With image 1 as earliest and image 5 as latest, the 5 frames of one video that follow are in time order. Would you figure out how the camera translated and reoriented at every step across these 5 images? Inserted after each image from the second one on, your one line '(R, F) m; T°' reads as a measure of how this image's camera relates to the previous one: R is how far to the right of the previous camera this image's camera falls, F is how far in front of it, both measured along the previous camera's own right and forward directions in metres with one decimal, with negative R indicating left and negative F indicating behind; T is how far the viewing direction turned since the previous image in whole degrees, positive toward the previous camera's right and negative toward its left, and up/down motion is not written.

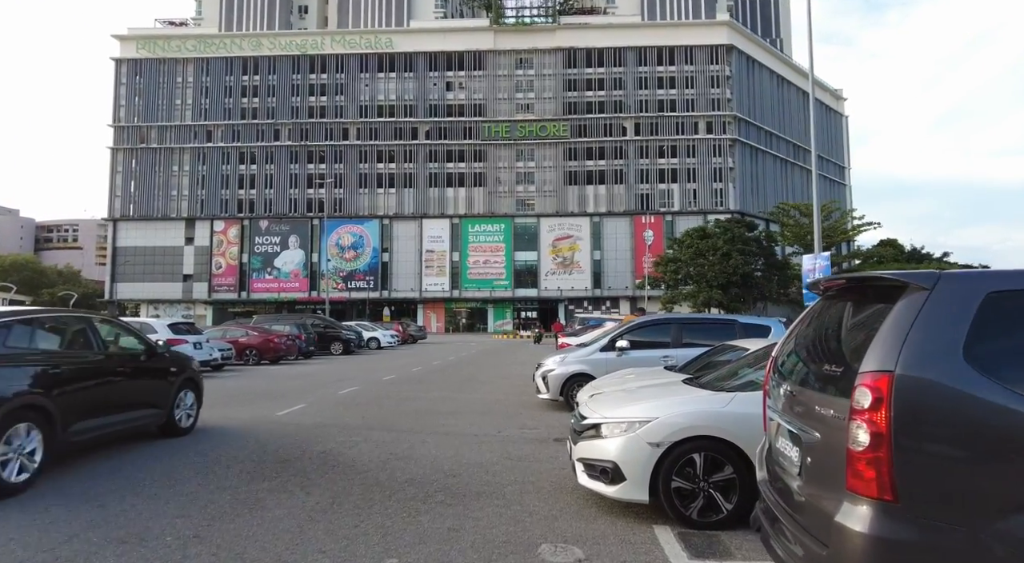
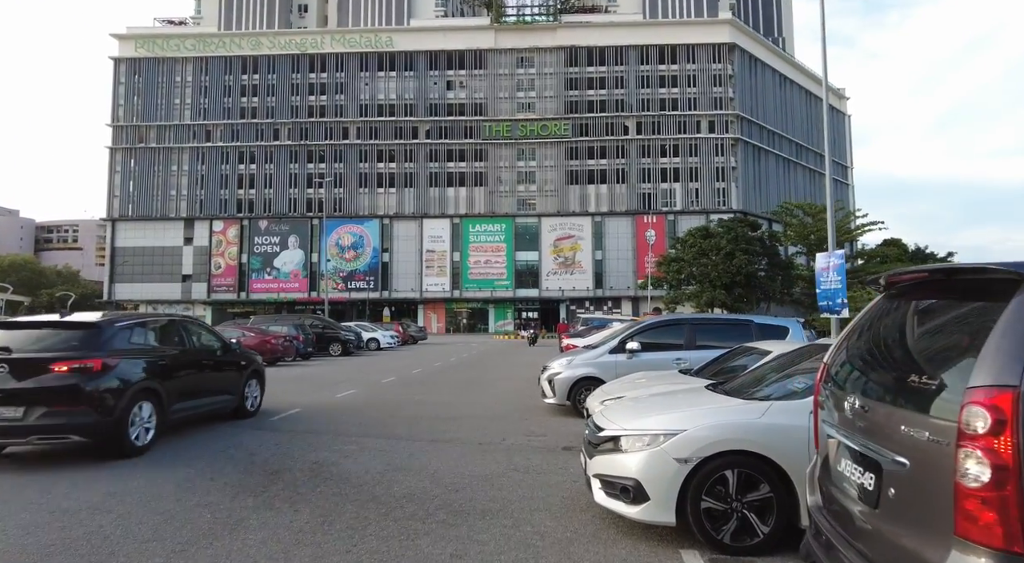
(-0.1, +0.4) m; 0°
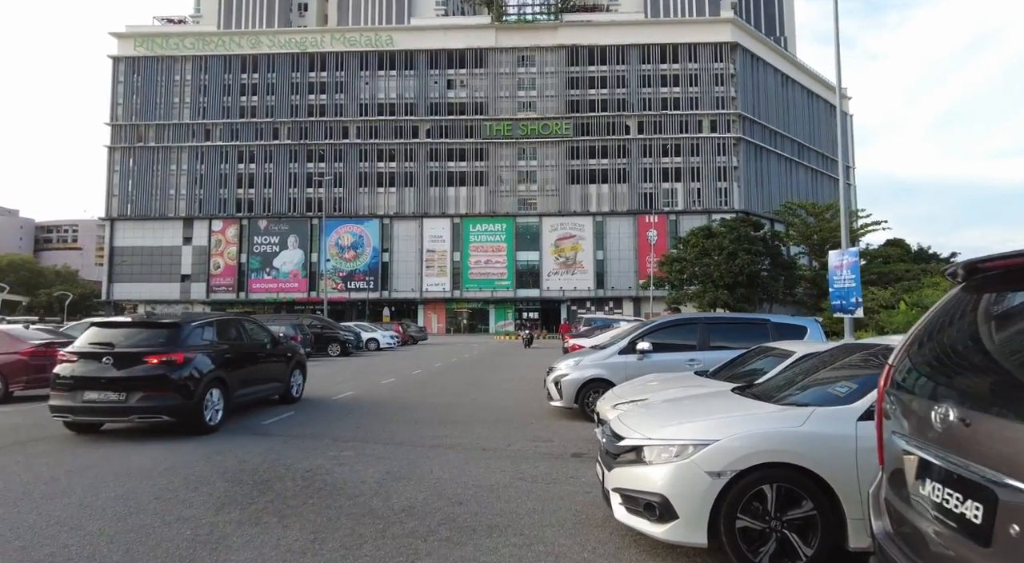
(-0.1, +0.4) m; 0°
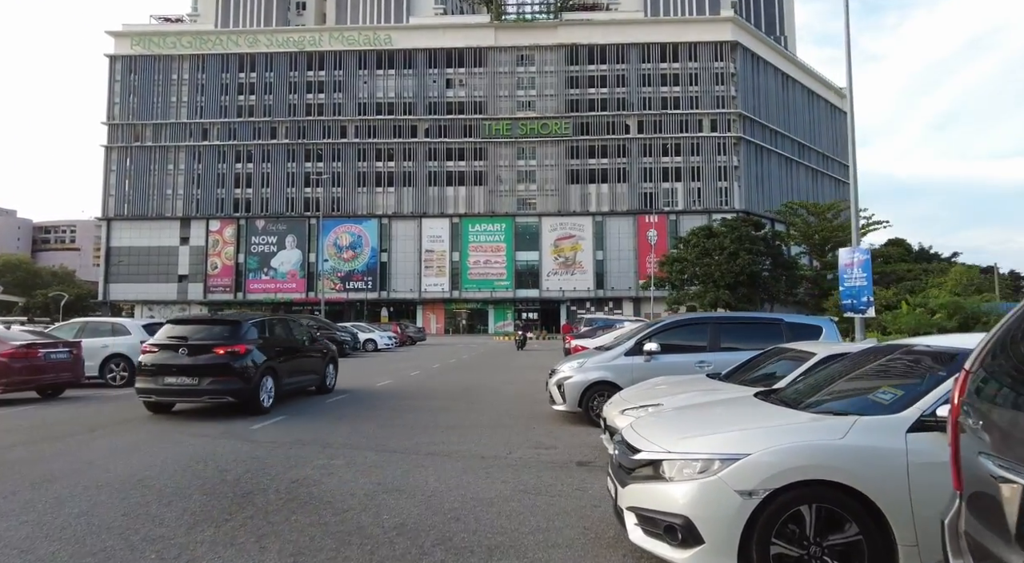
(0.0, +0.4) m; 0°
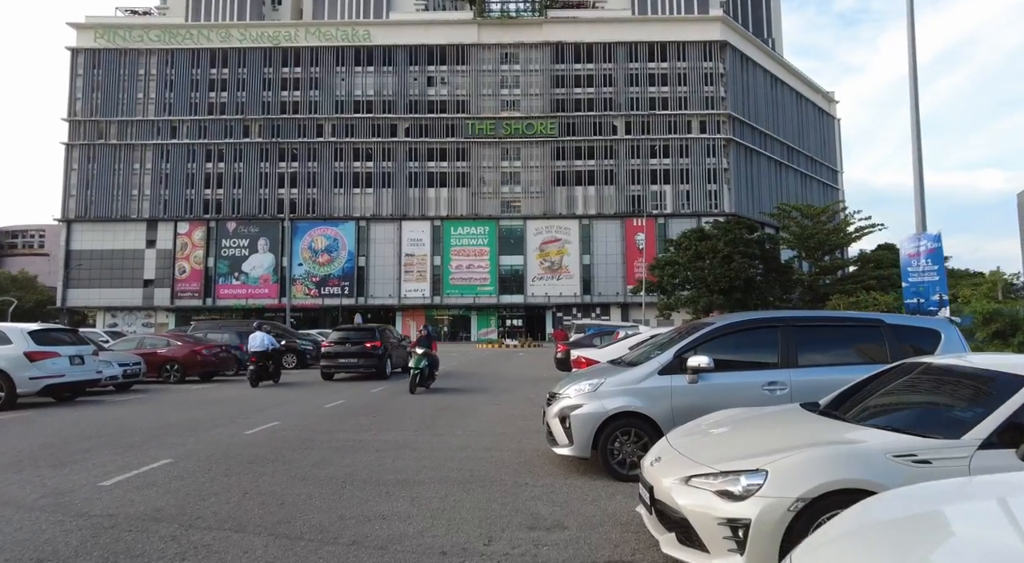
(0.0, +2.5) m; +1°
